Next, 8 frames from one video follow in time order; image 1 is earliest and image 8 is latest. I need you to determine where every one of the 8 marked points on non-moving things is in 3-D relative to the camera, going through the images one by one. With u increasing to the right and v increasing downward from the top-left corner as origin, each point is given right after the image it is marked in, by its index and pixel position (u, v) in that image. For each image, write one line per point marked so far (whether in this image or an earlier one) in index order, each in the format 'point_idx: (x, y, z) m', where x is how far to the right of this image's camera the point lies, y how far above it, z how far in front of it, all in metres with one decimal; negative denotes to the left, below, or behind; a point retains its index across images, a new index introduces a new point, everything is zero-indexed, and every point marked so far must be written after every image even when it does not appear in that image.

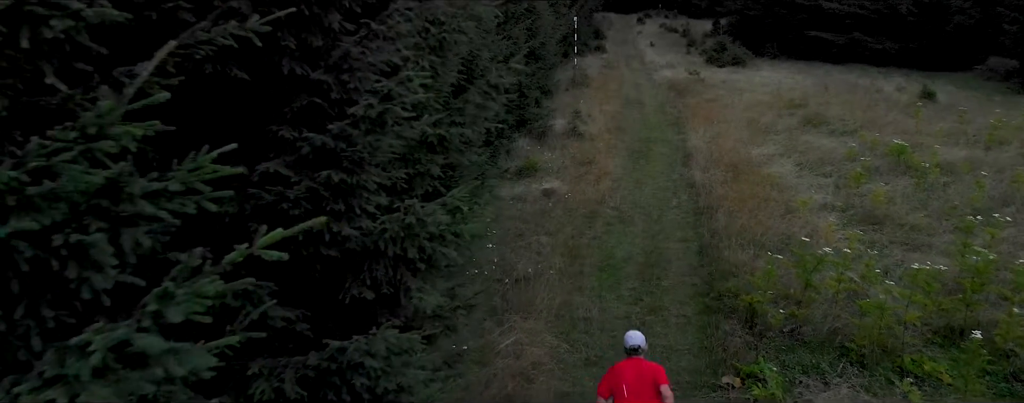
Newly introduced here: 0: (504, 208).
0: (-0.1, -0.1, +12.0) m
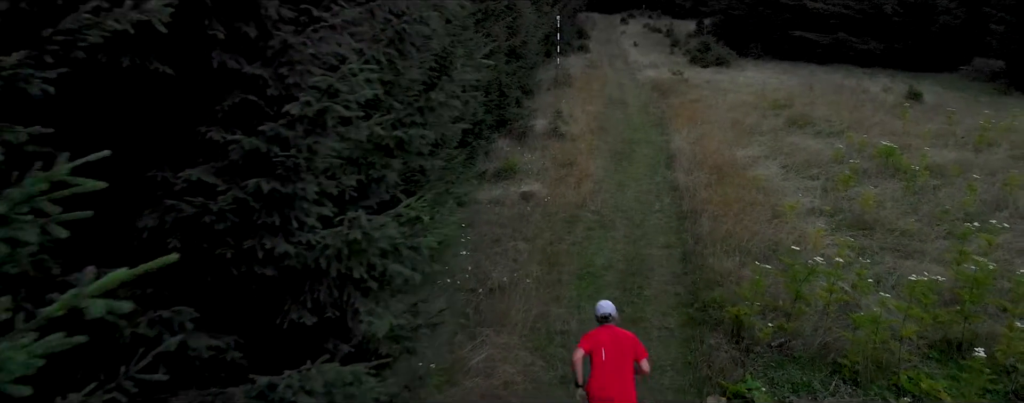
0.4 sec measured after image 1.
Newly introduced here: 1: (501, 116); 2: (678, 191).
0: (-0.4, -0.1, +11.5) m
1: (-0.2, +1.6, +16.2) m
2: (+2.3, +0.2, +12.0) m
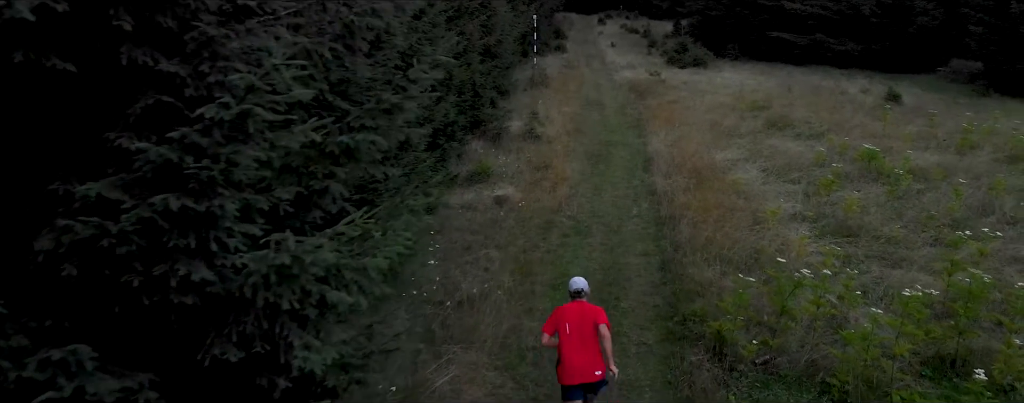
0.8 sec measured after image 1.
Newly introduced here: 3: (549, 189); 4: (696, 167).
0: (-0.8, -0.2, +11.0) m
1: (-0.7, +1.6, +15.8) m
2: (+2.0, +0.1, +11.6) m
3: (+0.5, +0.2, +12.2) m
4: (+2.8, +0.5, +12.7) m
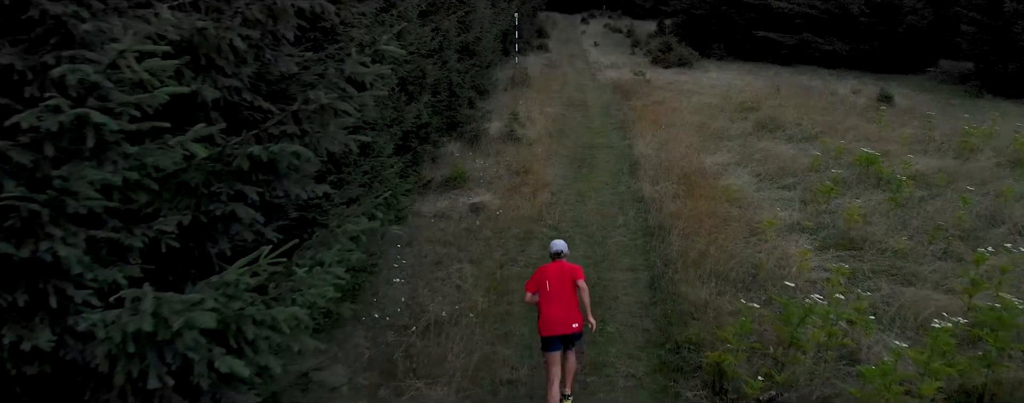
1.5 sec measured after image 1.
0: (-1.1, -0.3, +10.1) m
1: (-1.1, +1.5, +14.9) m
2: (+1.7, 0.0, +10.8) m
3: (+0.2, +0.1, +11.4) m
4: (+2.4, +0.4, +11.9) m
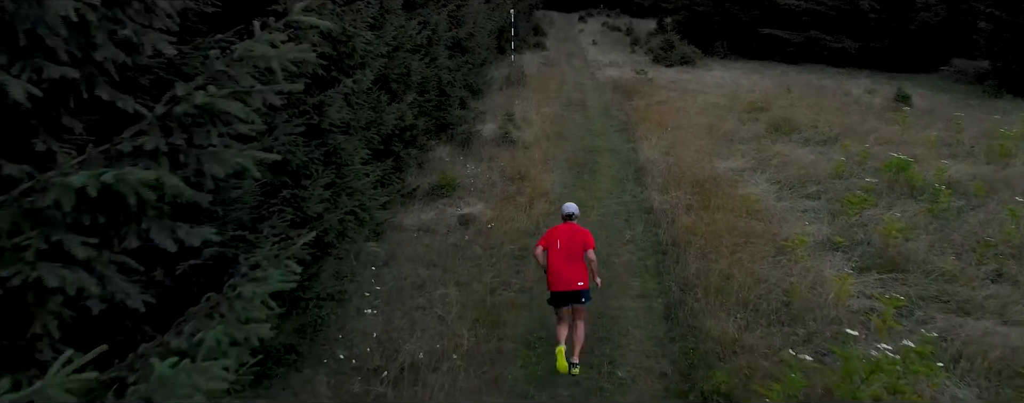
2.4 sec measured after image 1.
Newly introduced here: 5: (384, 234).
0: (-1.1, -0.4, +9.0) m
1: (-1.2, +1.3, +13.7) m
2: (+1.6, -0.1, +9.6) m
3: (+0.1, -0.1, +10.2) m
4: (+2.4, +0.3, +10.8) m
5: (-1.3, -0.3, +8.8) m
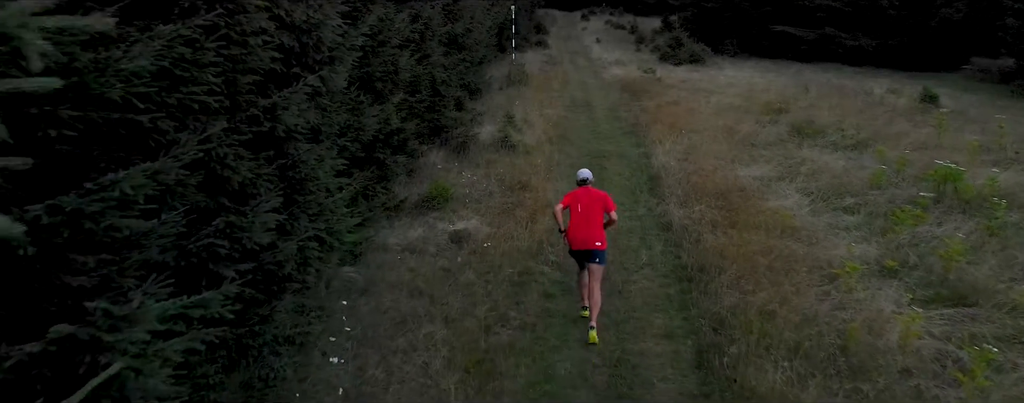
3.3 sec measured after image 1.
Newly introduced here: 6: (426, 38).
0: (-1.2, -0.6, +7.8) m
1: (-1.2, +1.2, +12.5) m
2: (+1.6, -0.3, +8.4) m
3: (+0.1, -0.2, +9.0) m
4: (+2.3, +0.1, +9.6) m
5: (-1.3, -0.5, +7.6) m
6: (-1.2, +2.3, +11.9) m
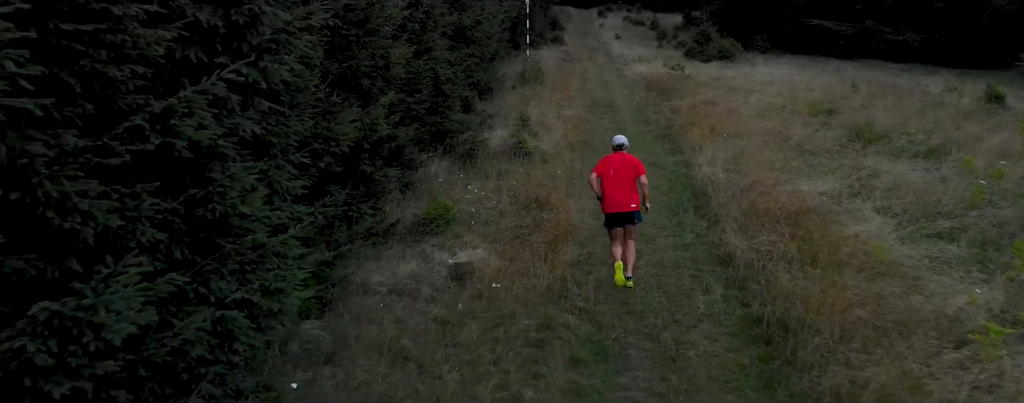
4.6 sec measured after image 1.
0: (-1.0, -0.8, +6.0) m
1: (-1.0, +1.0, +10.8) m
2: (+1.7, -0.5, +6.6) m
3: (+0.3, -0.4, +7.3) m
4: (+2.5, -0.1, +7.8) m
5: (-1.2, -0.7, +5.8) m
6: (-1.0, +2.1, +10.1) m
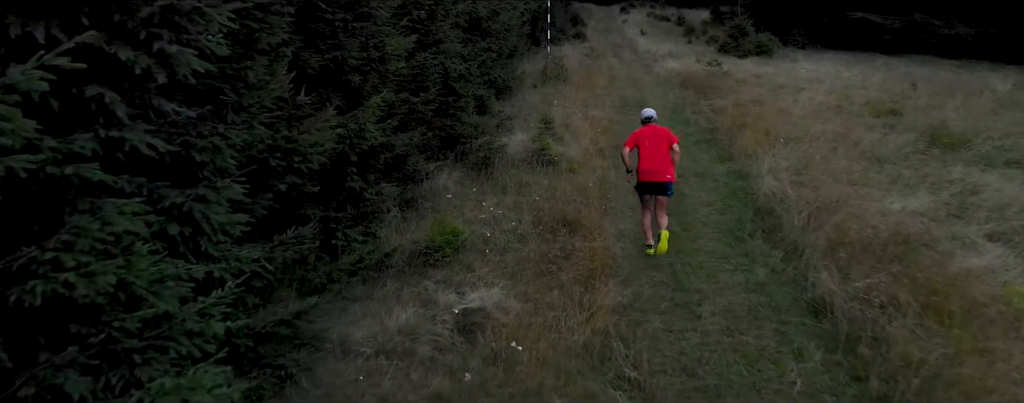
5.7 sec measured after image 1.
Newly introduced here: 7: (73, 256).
0: (-0.9, -1.0, +4.5) m
1: (-0.7, +0.8, +9.3) m
2: (+1.9, -0.7, +5.0) m
3: (+0.4, -0.6, +5.7) m
4: (+2.7, -0.3, +6.2) m
5: (-1.1, -0.9, +4.3) m
6: (-0.8, +1.9, +8.6) m
7: (-1.2, -0.1, +2.2) m
